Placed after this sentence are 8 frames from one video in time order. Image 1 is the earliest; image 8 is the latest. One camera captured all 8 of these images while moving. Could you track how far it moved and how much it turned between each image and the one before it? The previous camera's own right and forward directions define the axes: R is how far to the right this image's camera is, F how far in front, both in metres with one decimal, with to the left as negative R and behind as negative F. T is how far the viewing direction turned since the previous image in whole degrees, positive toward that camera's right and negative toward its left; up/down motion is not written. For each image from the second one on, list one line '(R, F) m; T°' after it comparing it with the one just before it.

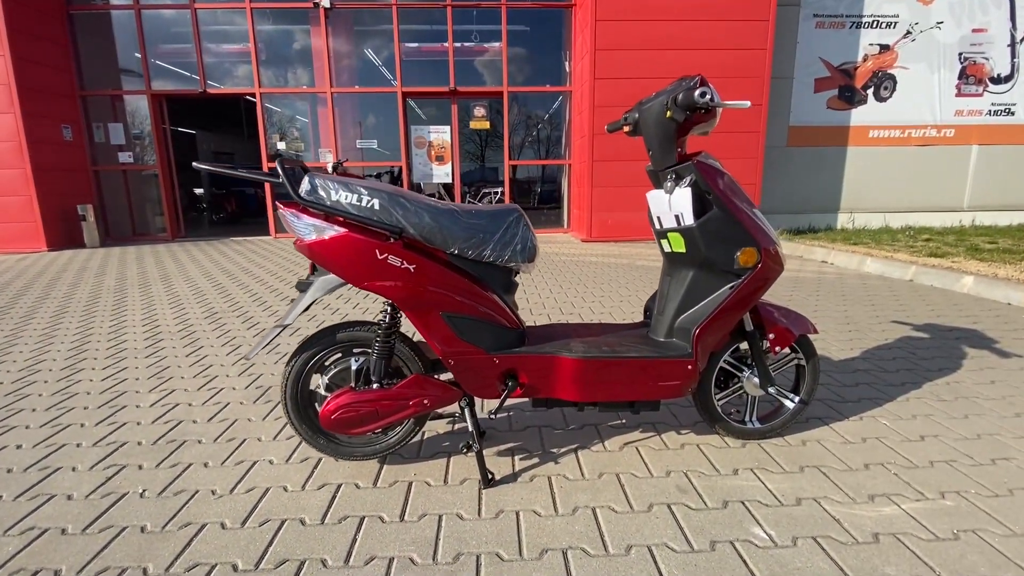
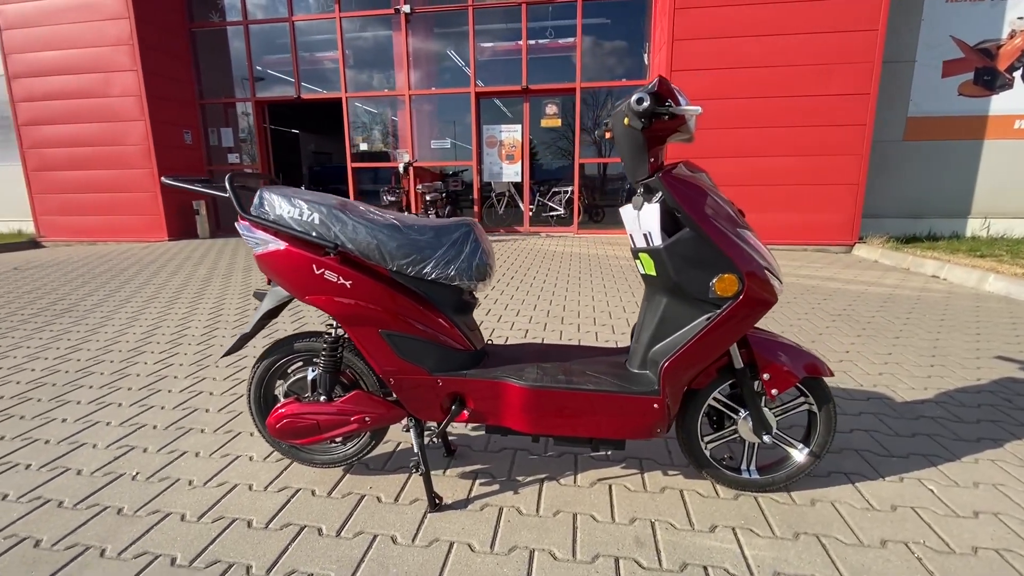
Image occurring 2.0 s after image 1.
(+0.5, +0.2) m; -11°
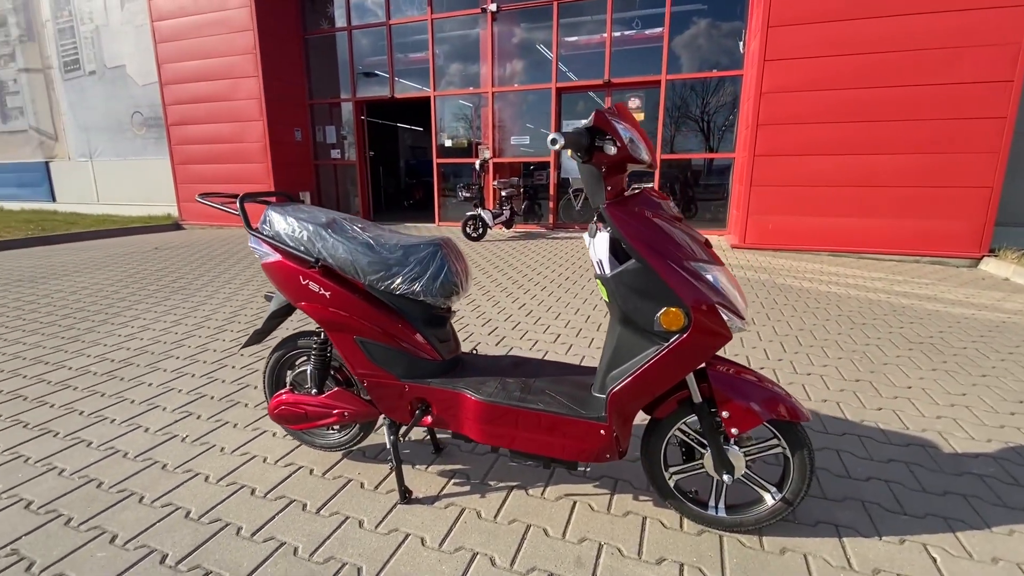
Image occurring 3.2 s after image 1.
(+0.5, 0.0) m; -11°
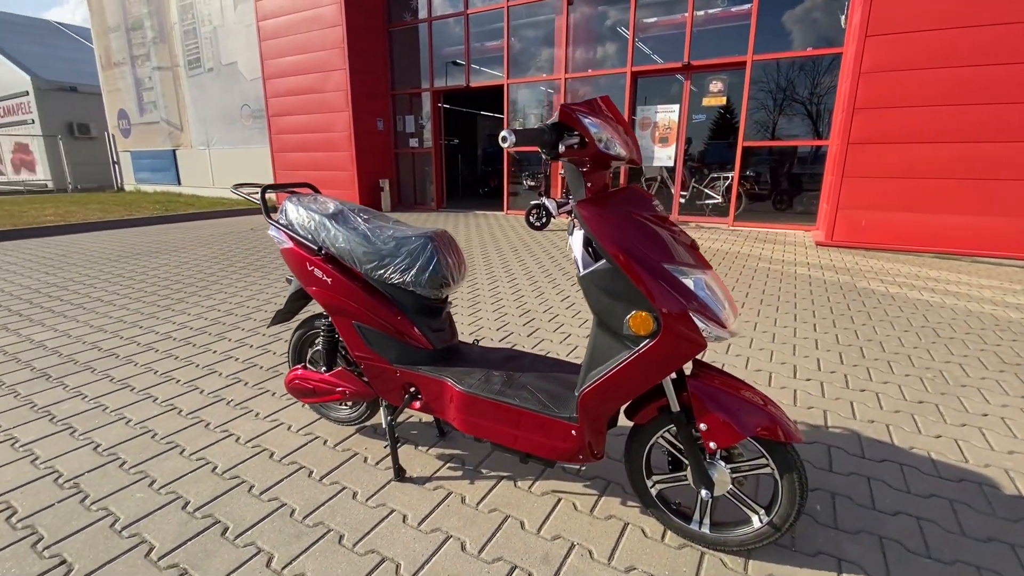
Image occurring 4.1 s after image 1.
(+0.4, 0.0) m; -10°
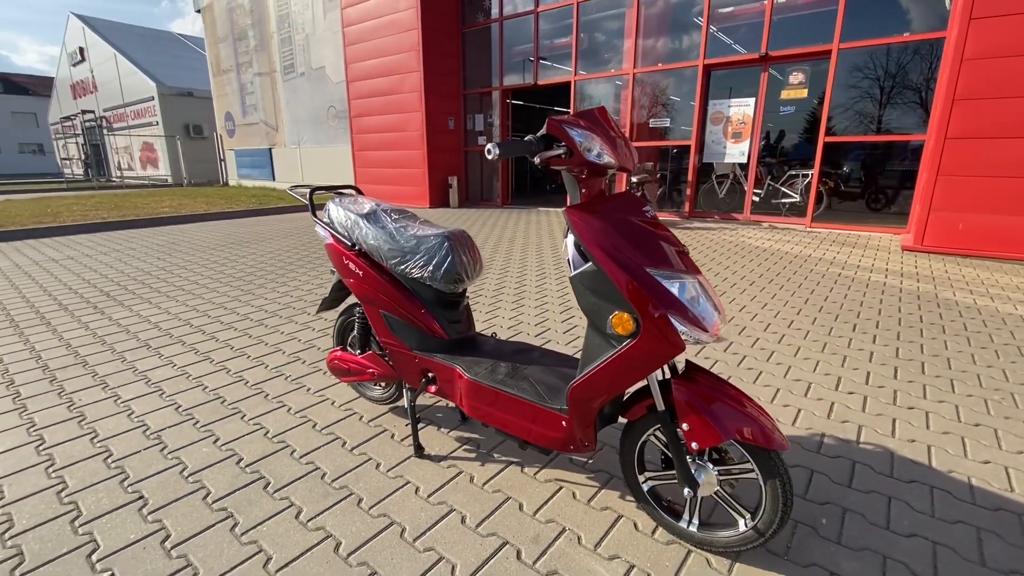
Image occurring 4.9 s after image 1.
(+0.3, -0.1) m; -8°
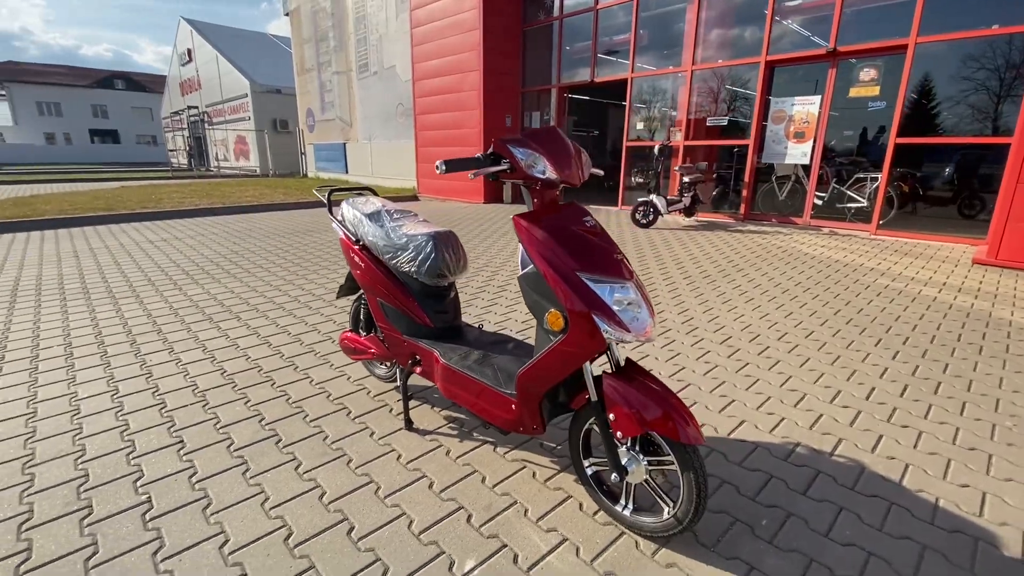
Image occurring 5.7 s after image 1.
(+0.5, -0.2) m; -8°
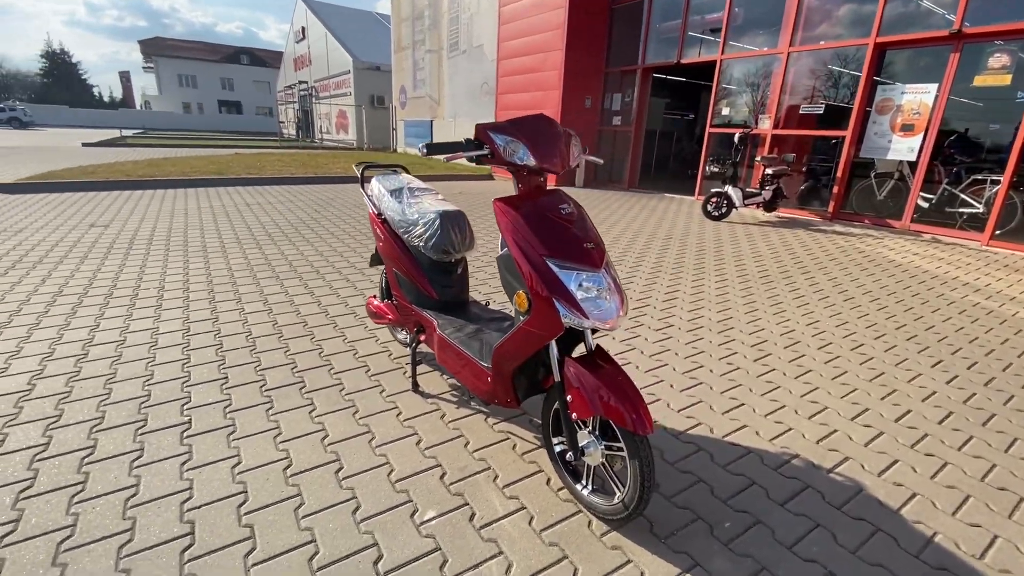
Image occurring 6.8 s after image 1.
(+0.5, -0.1) m; -9°
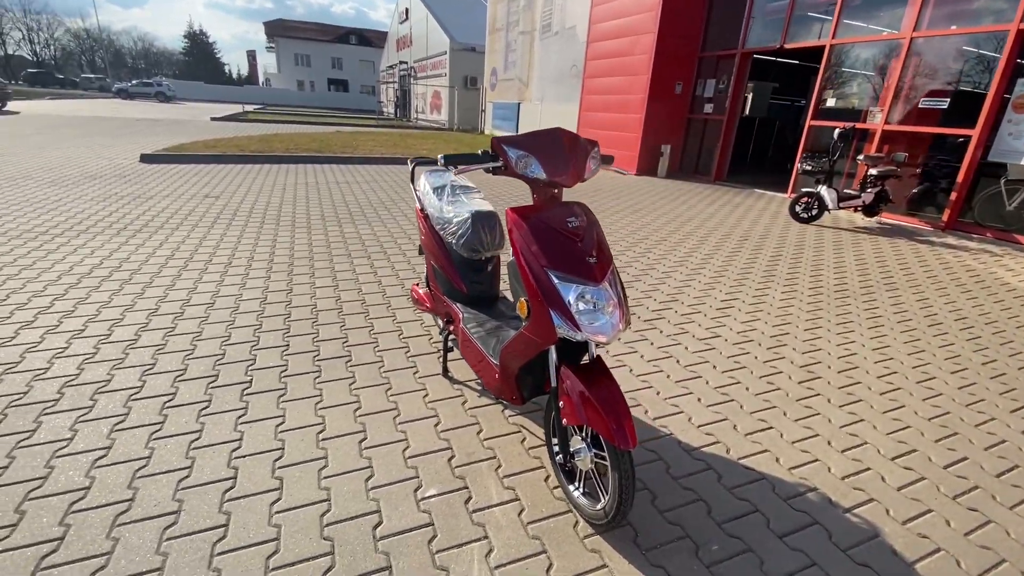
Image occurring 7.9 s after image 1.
(+0.3, -0.1) m; -9°
